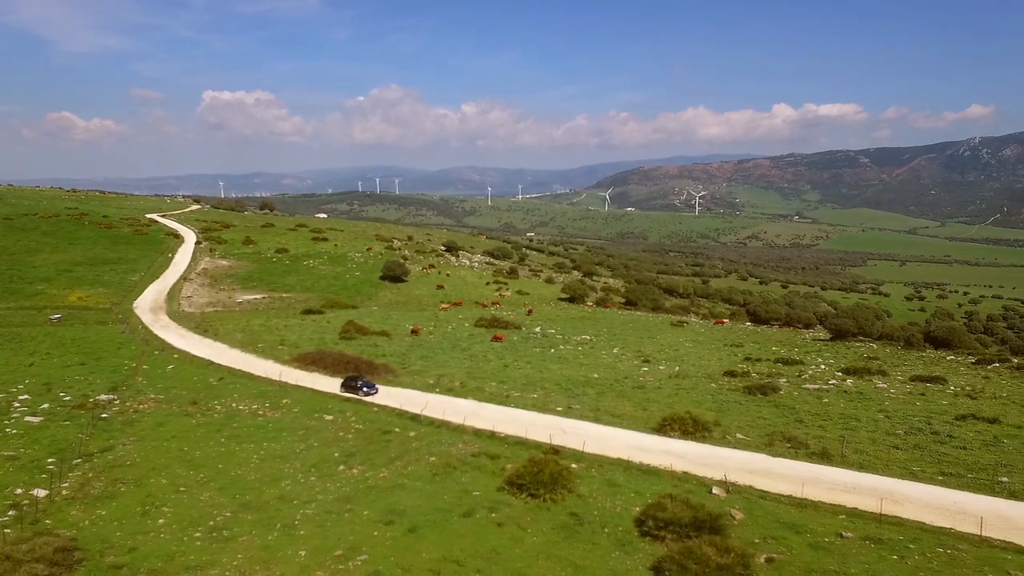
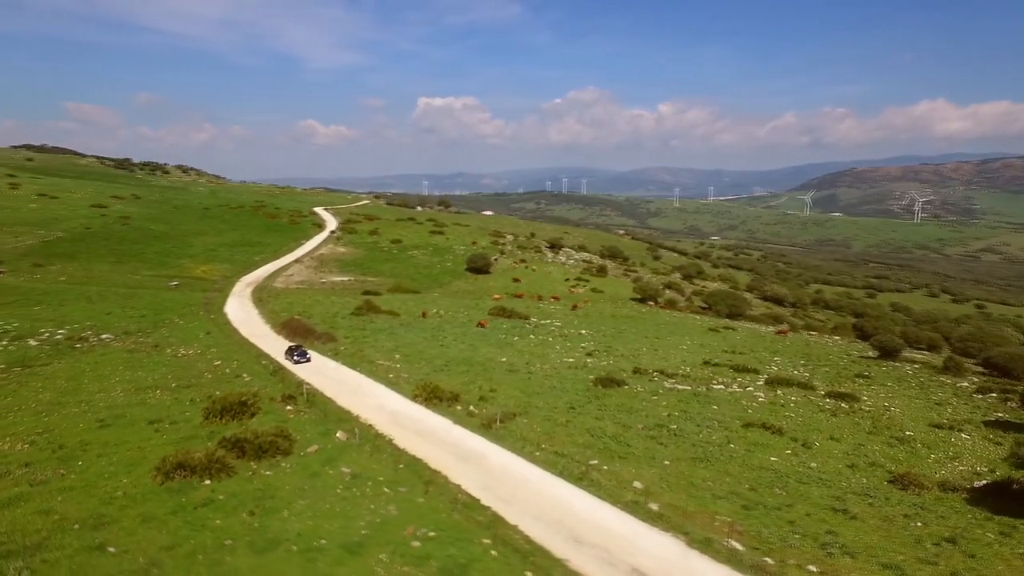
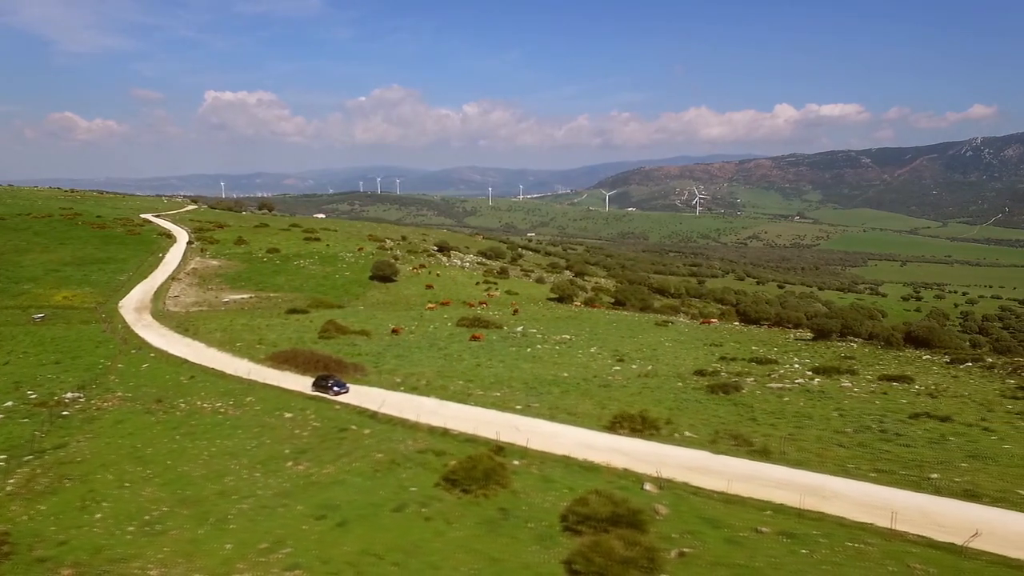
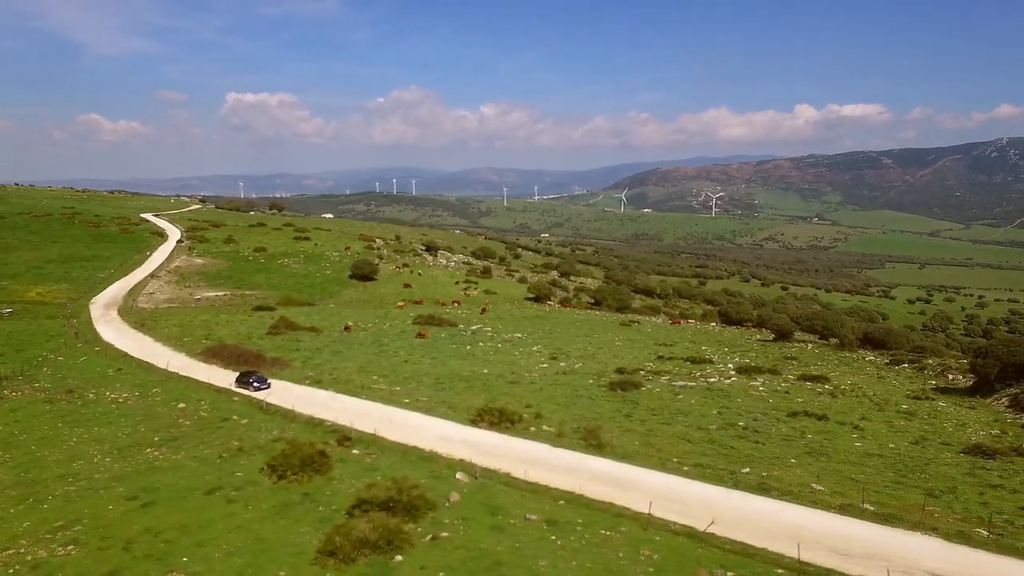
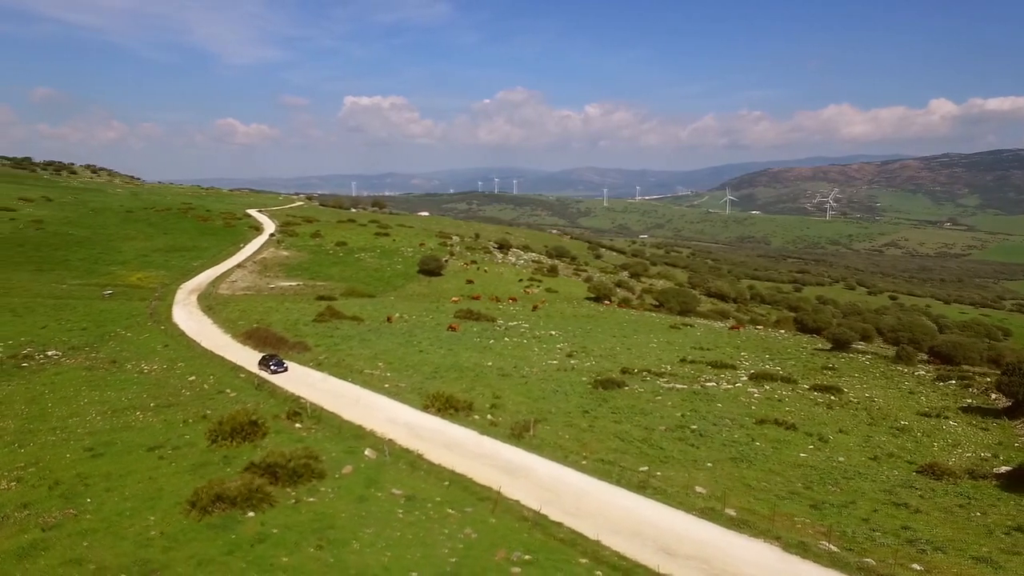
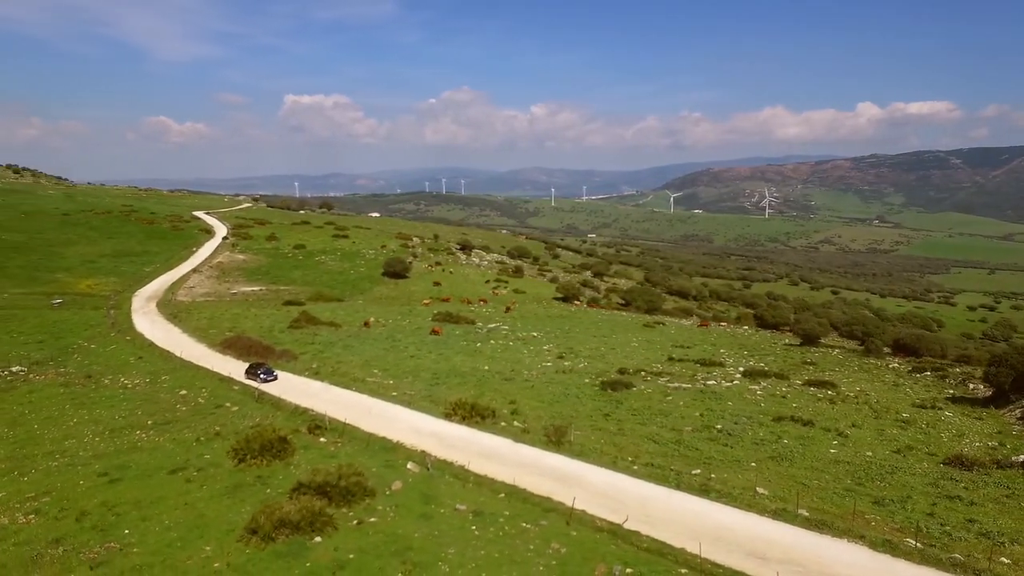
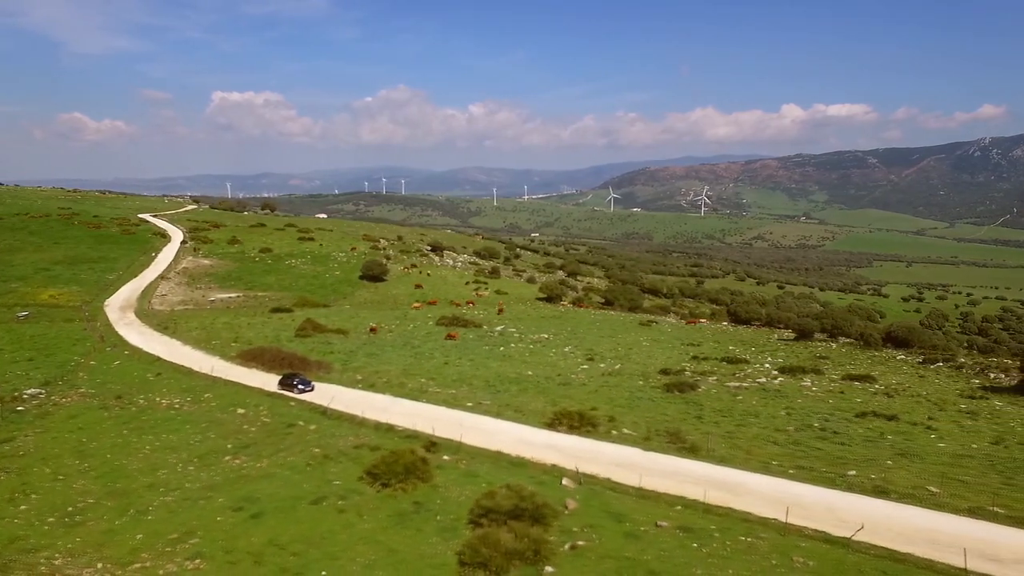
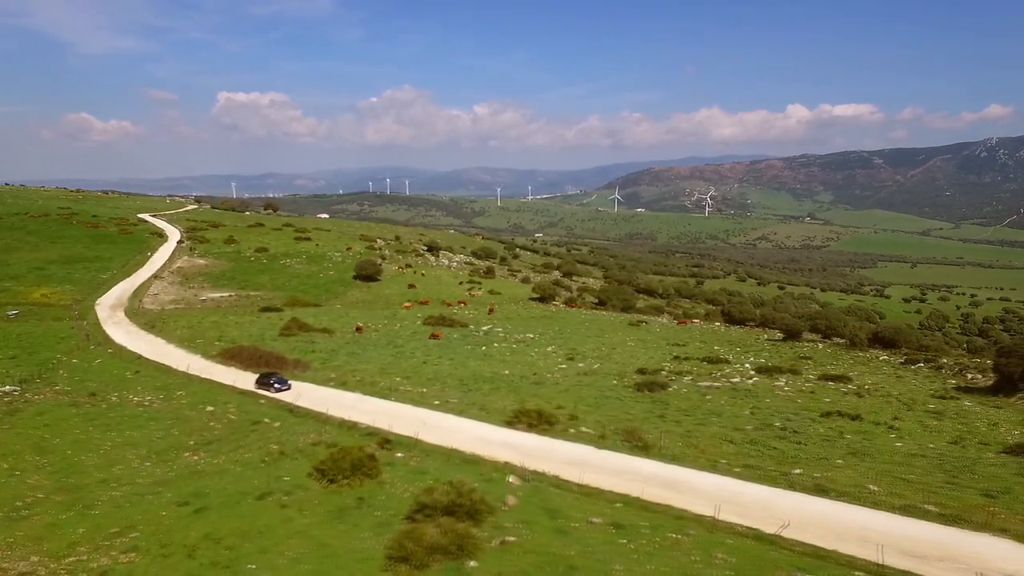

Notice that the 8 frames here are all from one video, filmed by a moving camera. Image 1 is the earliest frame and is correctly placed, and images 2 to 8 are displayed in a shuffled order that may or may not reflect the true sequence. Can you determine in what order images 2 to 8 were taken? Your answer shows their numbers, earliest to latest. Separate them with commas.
3, 7, 8, 4, 6, 5, 2
